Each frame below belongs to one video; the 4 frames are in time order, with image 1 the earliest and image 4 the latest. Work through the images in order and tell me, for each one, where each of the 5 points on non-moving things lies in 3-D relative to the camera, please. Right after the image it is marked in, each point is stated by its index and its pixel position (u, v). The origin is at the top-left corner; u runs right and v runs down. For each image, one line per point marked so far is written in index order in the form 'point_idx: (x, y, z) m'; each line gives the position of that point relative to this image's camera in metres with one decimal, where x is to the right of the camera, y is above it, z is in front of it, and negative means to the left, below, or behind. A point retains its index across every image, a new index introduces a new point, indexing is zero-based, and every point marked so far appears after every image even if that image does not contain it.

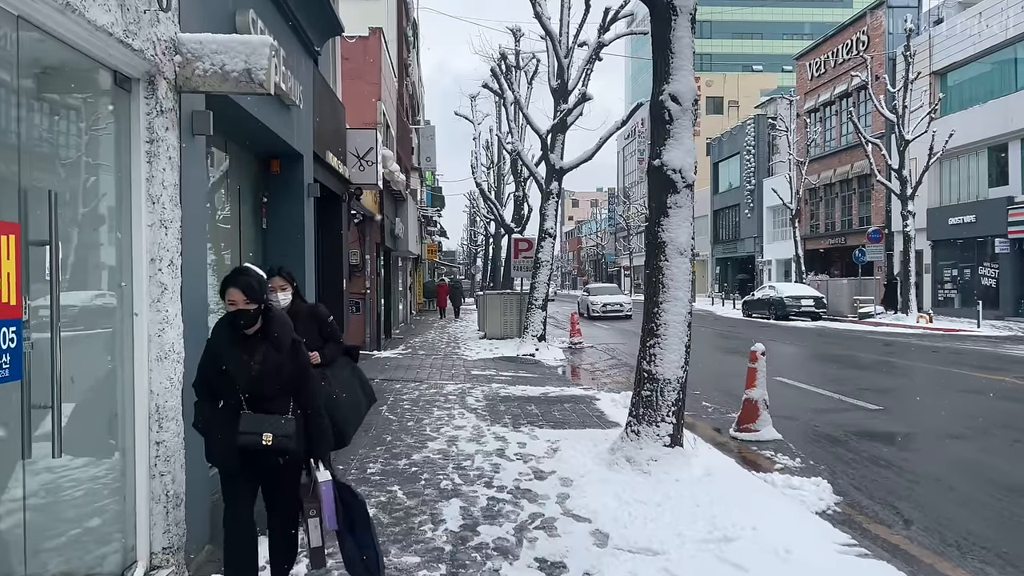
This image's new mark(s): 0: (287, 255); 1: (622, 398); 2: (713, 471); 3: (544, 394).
0: (-2.2, +0.3, +7.1) m
1: (+1.5, -1.5, +9.8) m
2: (+1.7, -1.5, +6.0) m
3: (+0.5, -1.6, +10.8) m
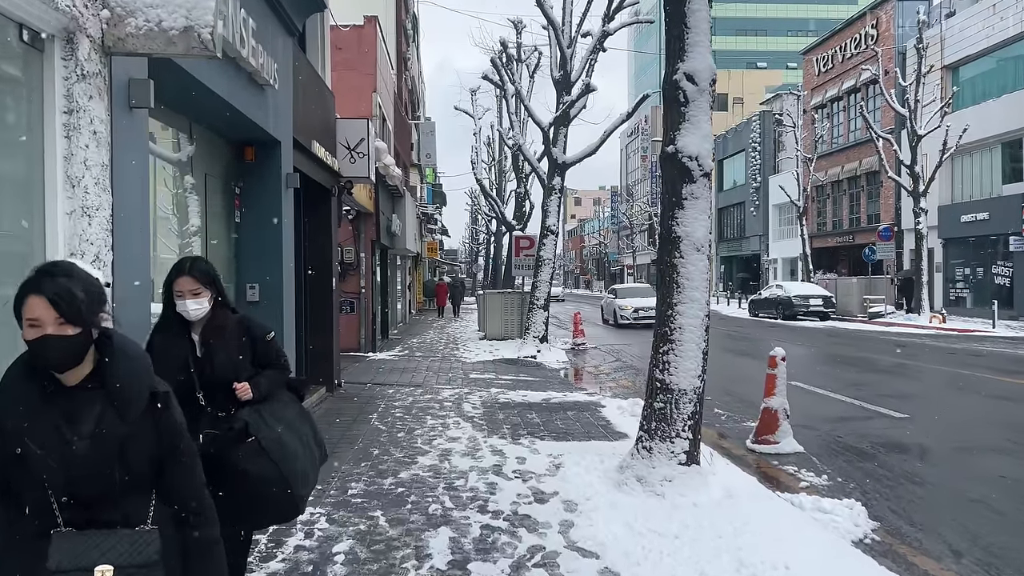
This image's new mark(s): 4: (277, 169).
0: (-2.2, +0.3, +6.5) m
1: (+1.5, -1.5, +9.2) m
2: (+1.6, -1.5, +5.4) m
3: (+0.5, -1.5, +10.1) m
4: (-2.1, +1.0, +6.4) m
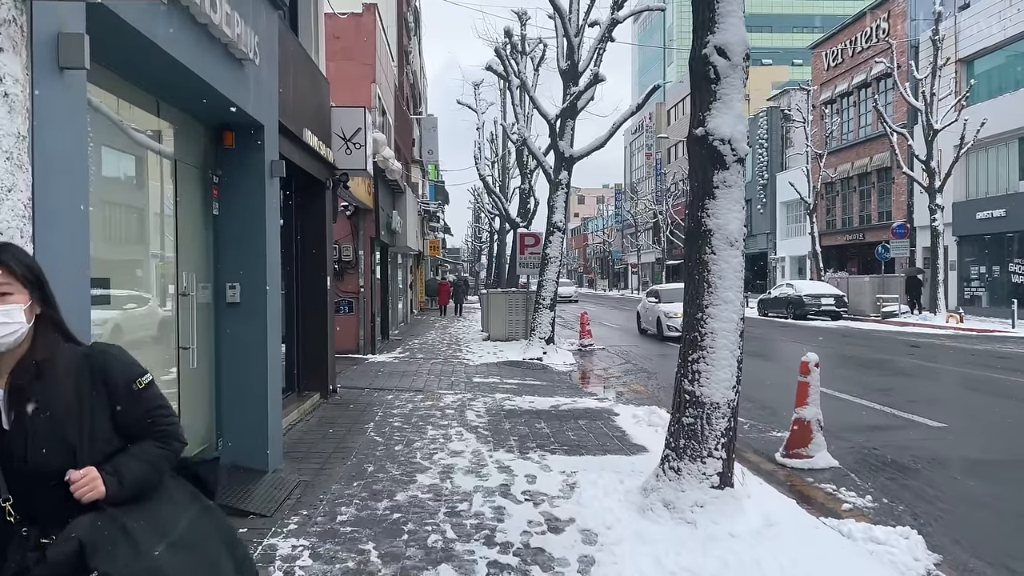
0: (-2.1, +0.3, +5.8) m
1: (+1.5, -1.5, +8.6) m
2: (+1.7, -1.5, +4.8) m
3: (+0.6, -1.5, +9.5) m
4: (-2.0, +1.0, +5.8) m
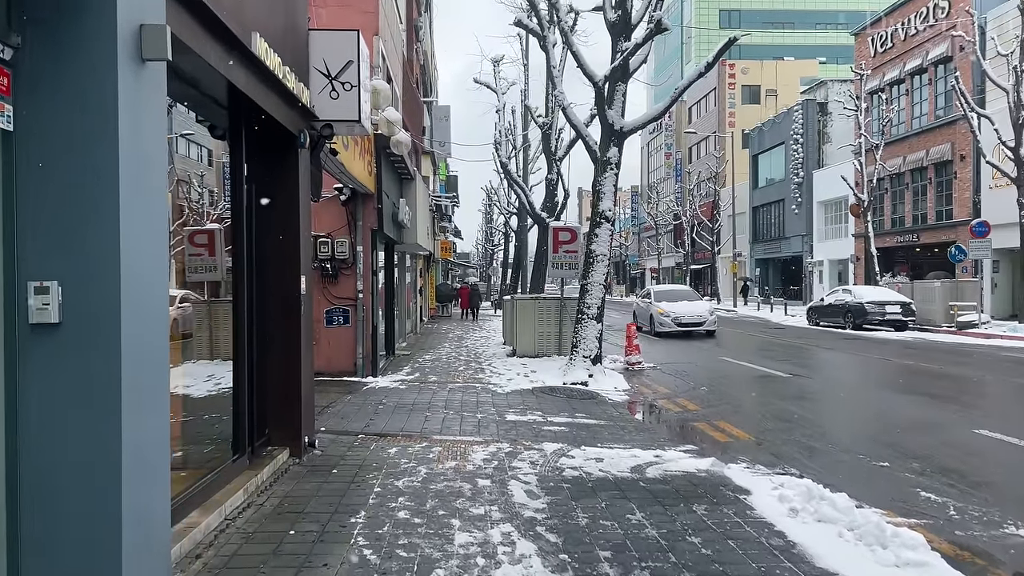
0: (-1.6, +0.3, +2.7) m
1: (+2.1, -1.5, +5.4) m
2: (+2.2, -1.5, +1.6) m
3: (+1.1, -1.6, +6.3) m
4: (-1.5, +1.0, +2.7) m
